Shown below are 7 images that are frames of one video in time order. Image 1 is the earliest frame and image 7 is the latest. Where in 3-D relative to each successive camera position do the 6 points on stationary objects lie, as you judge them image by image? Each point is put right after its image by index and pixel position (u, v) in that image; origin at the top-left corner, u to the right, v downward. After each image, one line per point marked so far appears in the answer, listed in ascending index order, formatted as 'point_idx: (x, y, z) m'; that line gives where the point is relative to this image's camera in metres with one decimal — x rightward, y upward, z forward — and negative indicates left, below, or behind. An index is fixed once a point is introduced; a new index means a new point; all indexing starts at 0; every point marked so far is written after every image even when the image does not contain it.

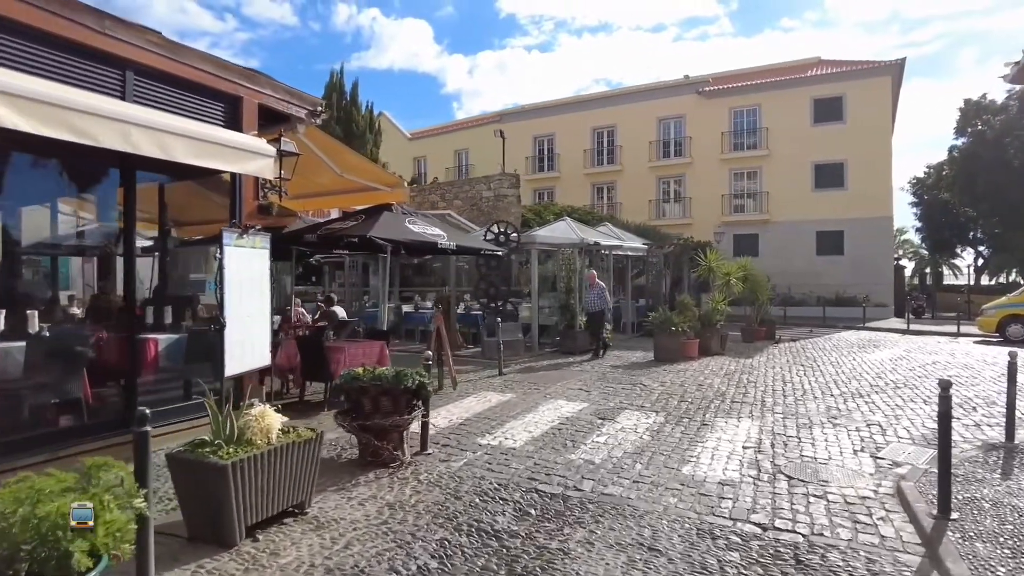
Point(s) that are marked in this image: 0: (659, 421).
0: (+1.7, -1.6, +7.5) m
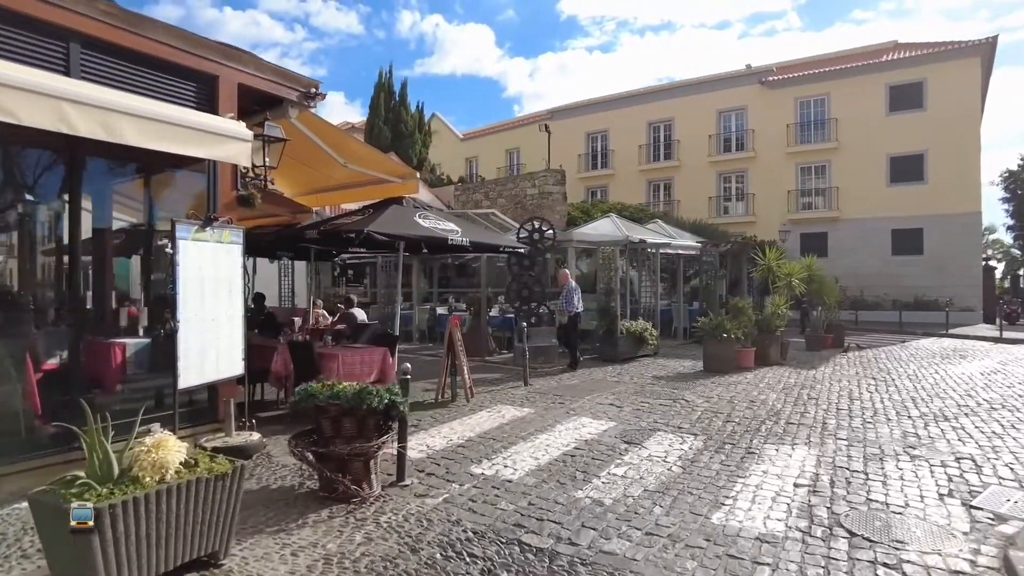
0: (+1.8, -1.6, +6.4) m
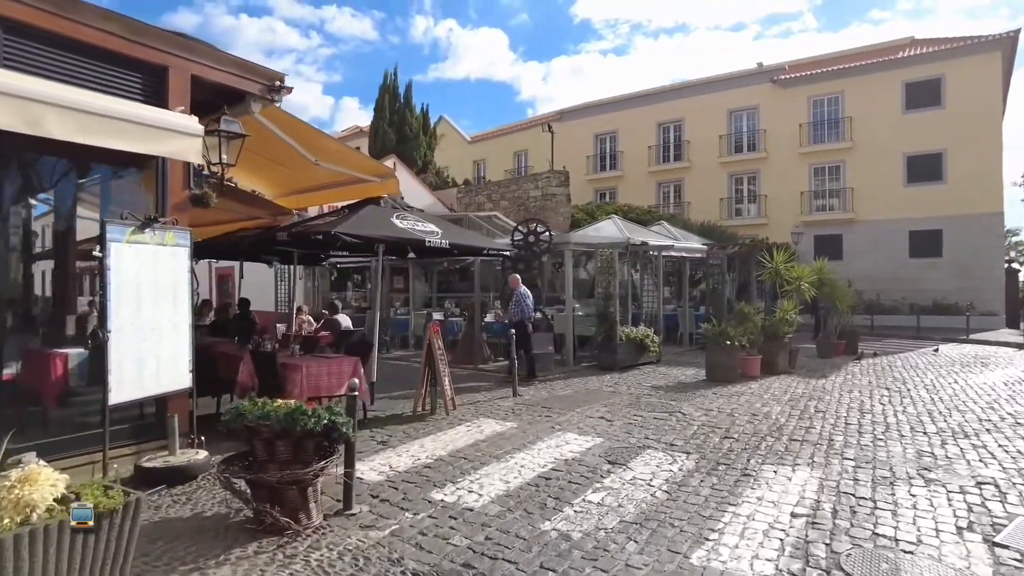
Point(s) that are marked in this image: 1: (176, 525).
0: (+1.6, -1.6, +5.8) m
1: (-2.2, -1.6, +4.2) m
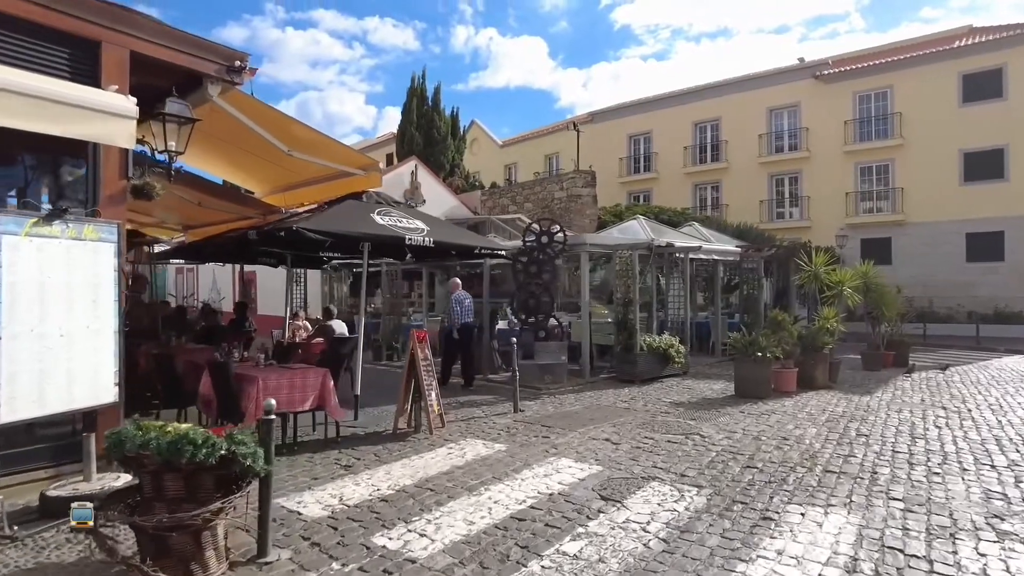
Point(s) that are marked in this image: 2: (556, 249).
0: (+1.4, -1.7, +4.8) m
1: (-2.5, -1.6, +3.5) m
2: (+0.8, +0.7, +11.4) m
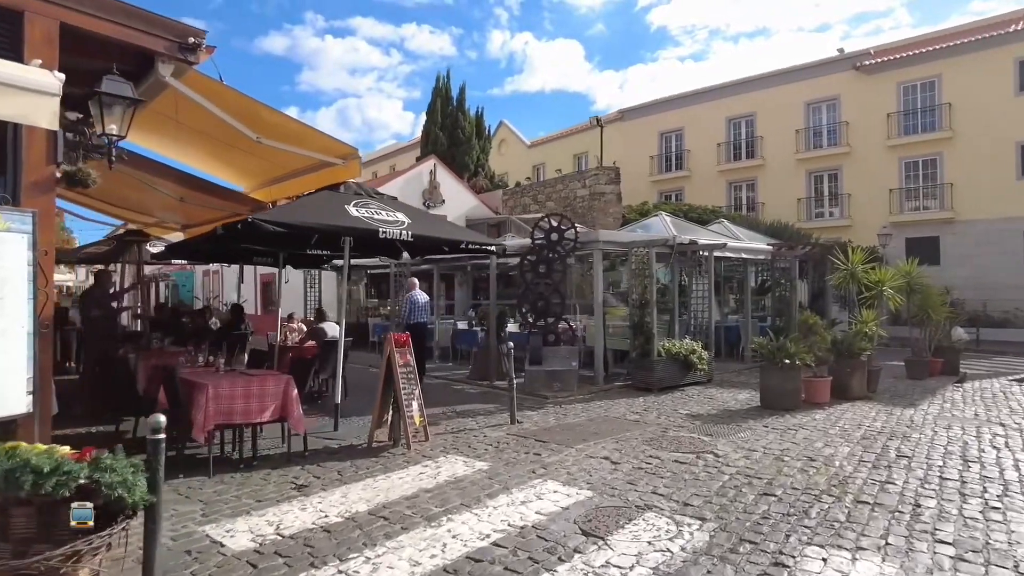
0: (+1.1, -1.6, +4.0) m
1: (-2.8, -1.5, +2.9) m
2: (+0.9, +0.7, +10.6) m
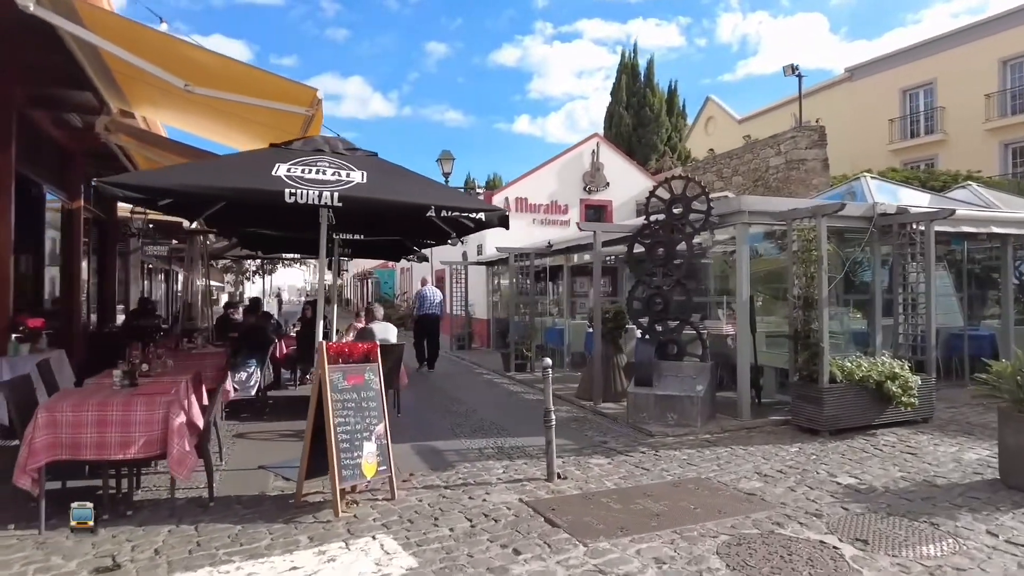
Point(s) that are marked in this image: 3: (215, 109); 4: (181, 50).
0: (+0.2, -1.6, +1.4) m
1: (-3.9, -1.5, +1.7) m
2: (+2.2, +0.8, +7.7) m
3: (-2.7, +1.7, +6.2) m
4: (-2.4, +1.8, +4.7) m
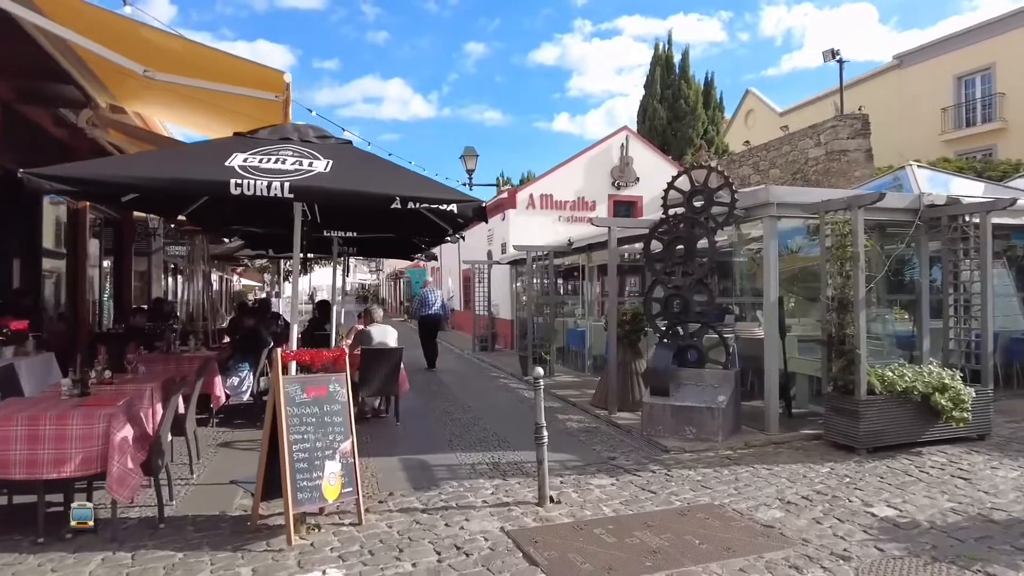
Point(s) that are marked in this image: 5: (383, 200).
0: (-0.2, -1.6, +0.9) m
1: (-4.2, -1.5, +1.5) m
2: (+2.3, +0.8, +7.0) m
3: (-2.7, +1.7, +5.8) m
4: (-2.5, +1.8, +4.3) m
5: (-0.7, +0.6, +4.1) m
